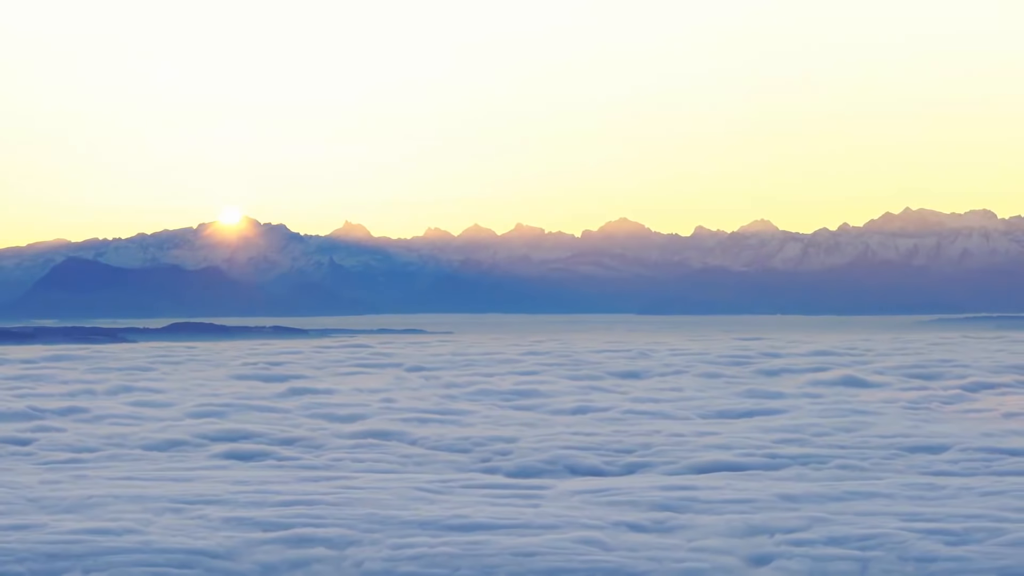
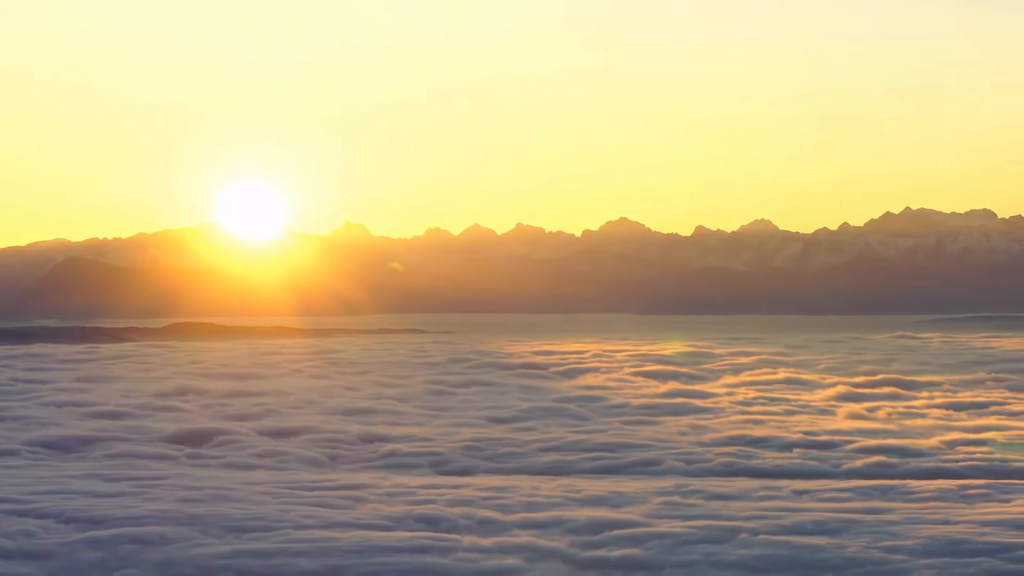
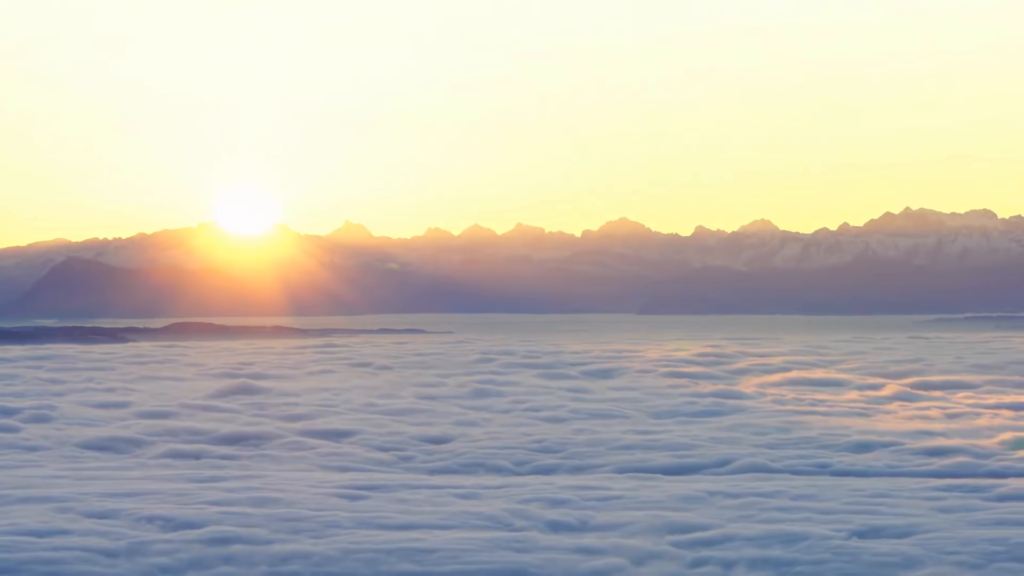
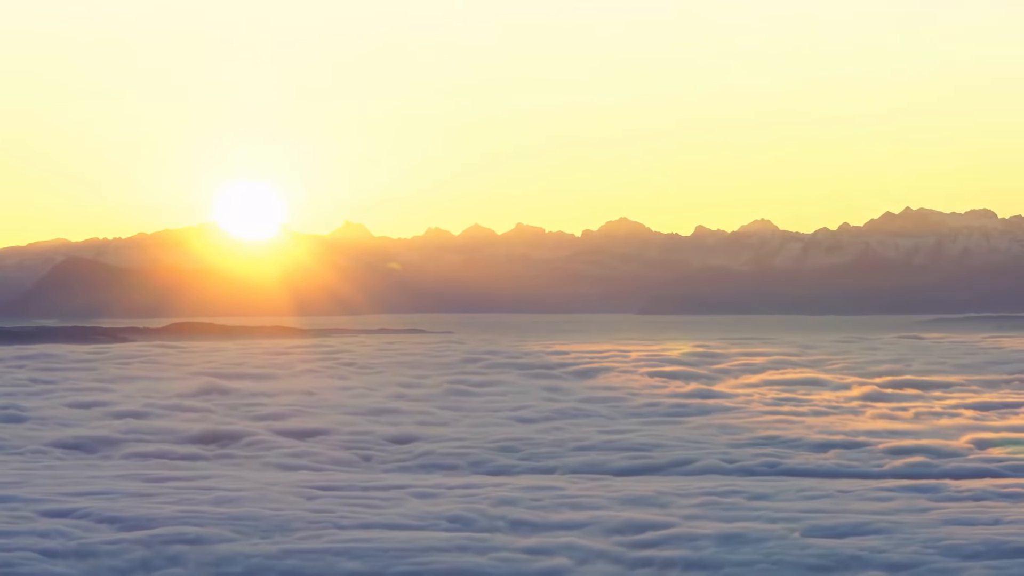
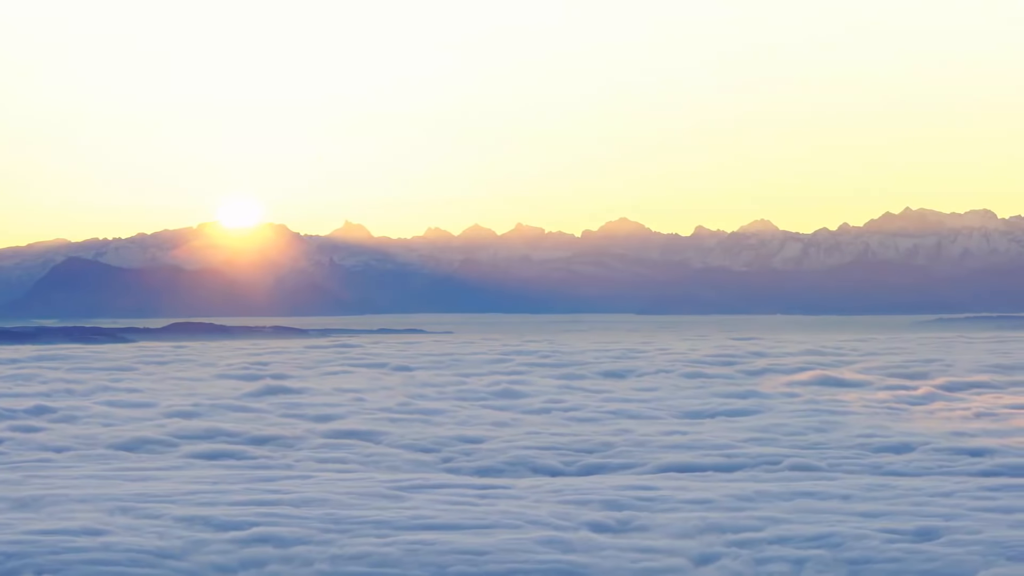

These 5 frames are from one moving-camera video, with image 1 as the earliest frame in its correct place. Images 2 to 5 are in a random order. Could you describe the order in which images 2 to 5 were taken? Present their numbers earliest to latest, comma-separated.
5, 3, 4, 2
